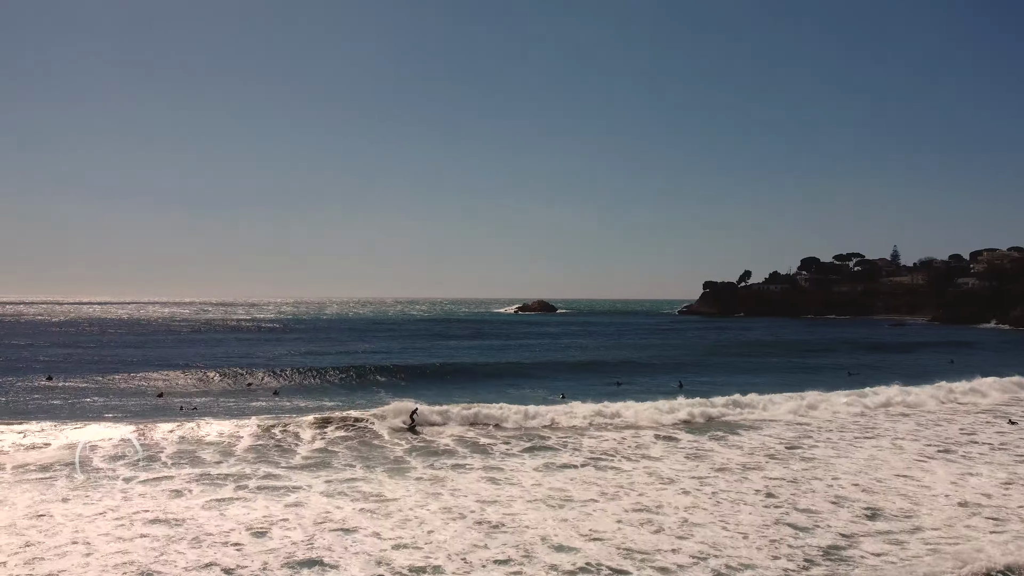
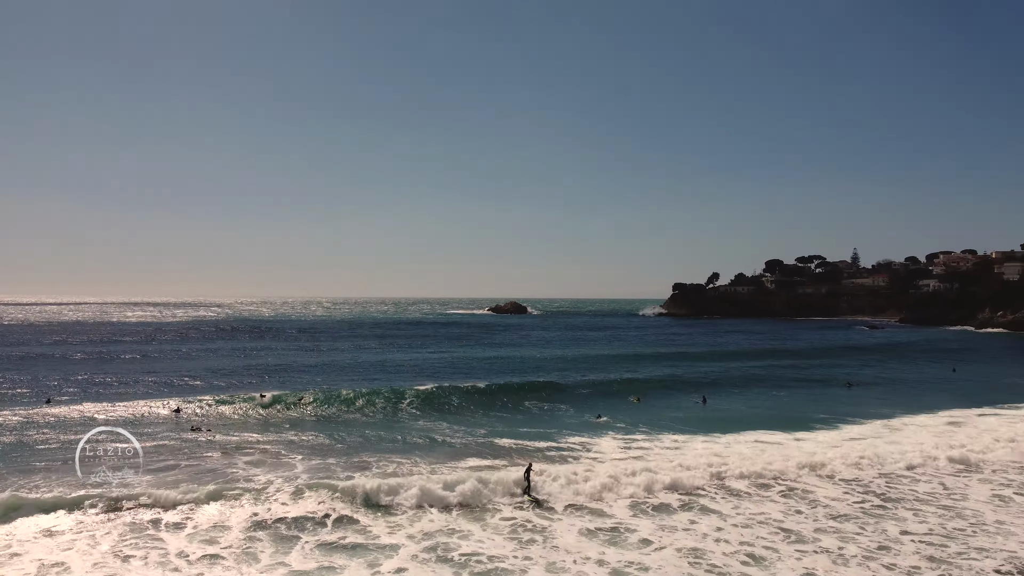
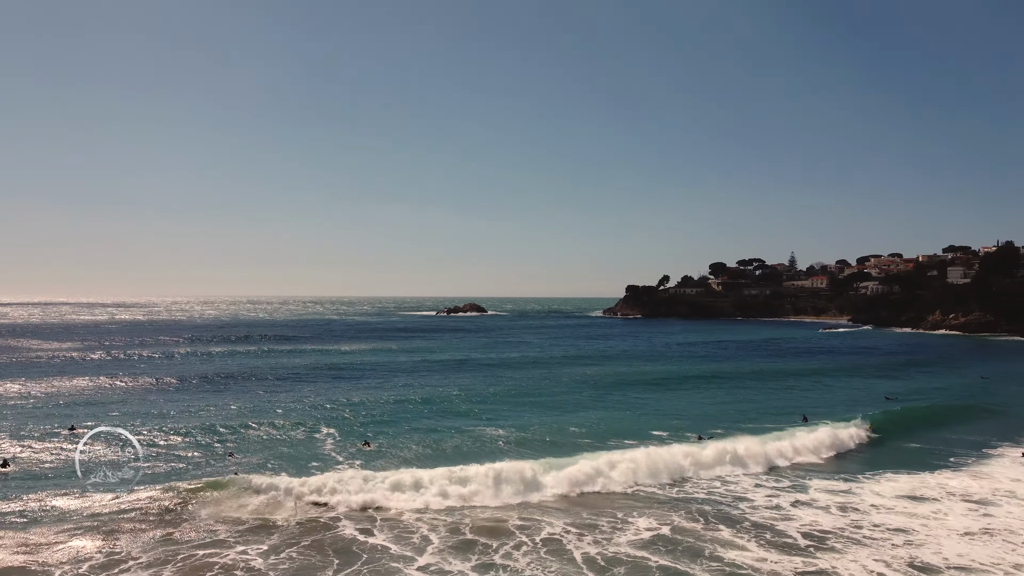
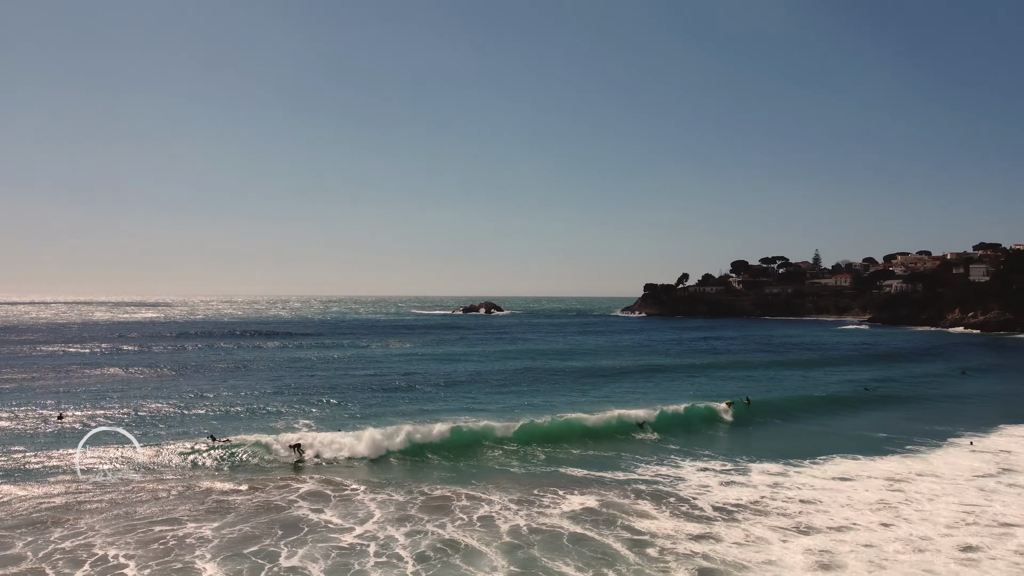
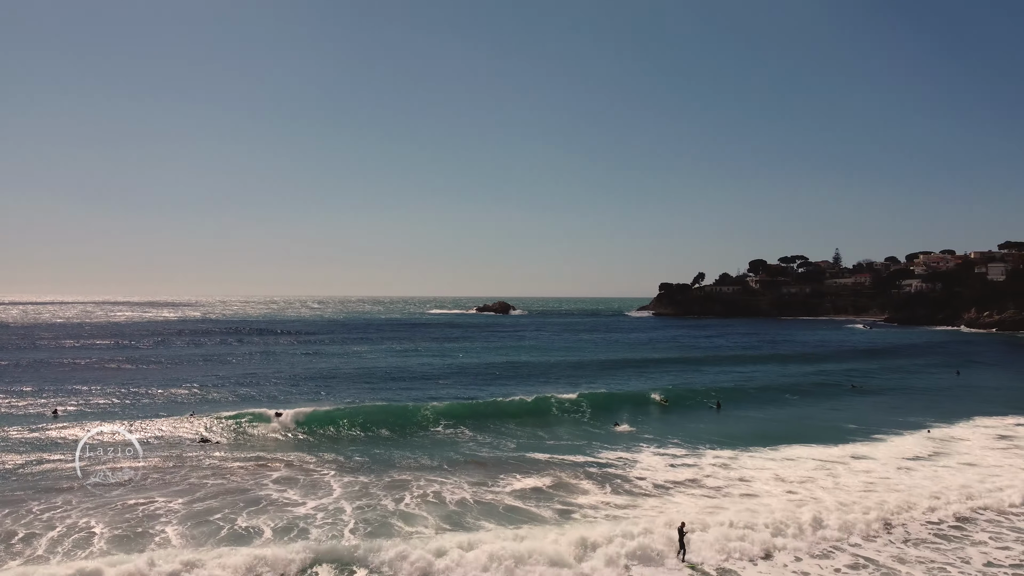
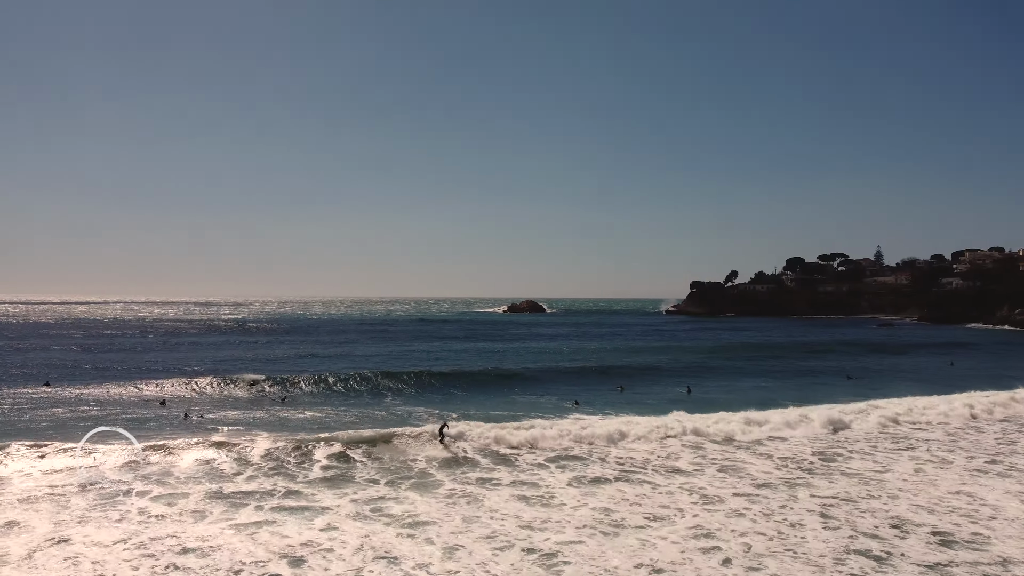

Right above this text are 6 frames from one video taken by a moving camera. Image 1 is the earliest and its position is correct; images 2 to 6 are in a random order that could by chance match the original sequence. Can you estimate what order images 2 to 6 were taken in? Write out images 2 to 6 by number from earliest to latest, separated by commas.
6, 2, 5, 4, 3
